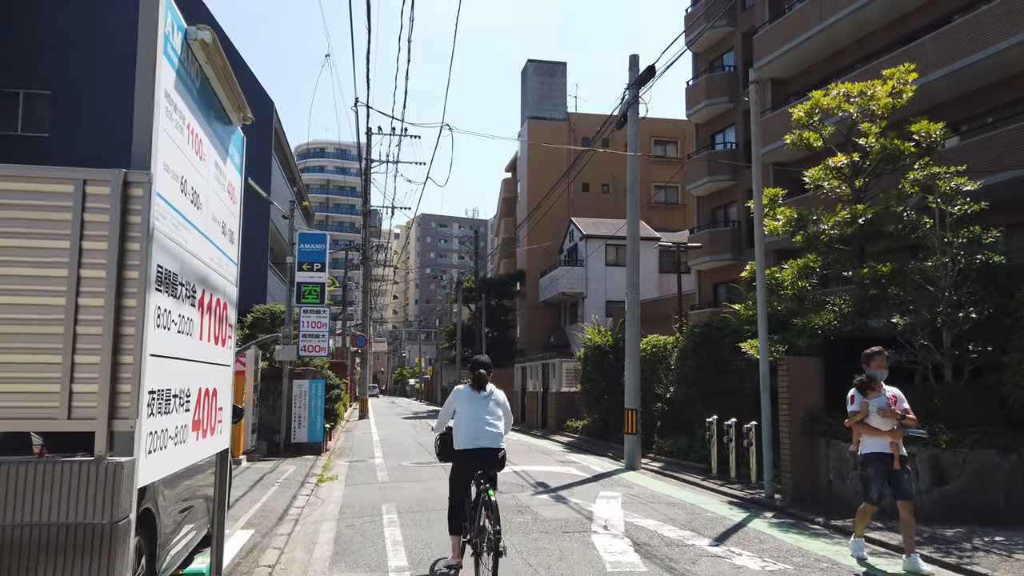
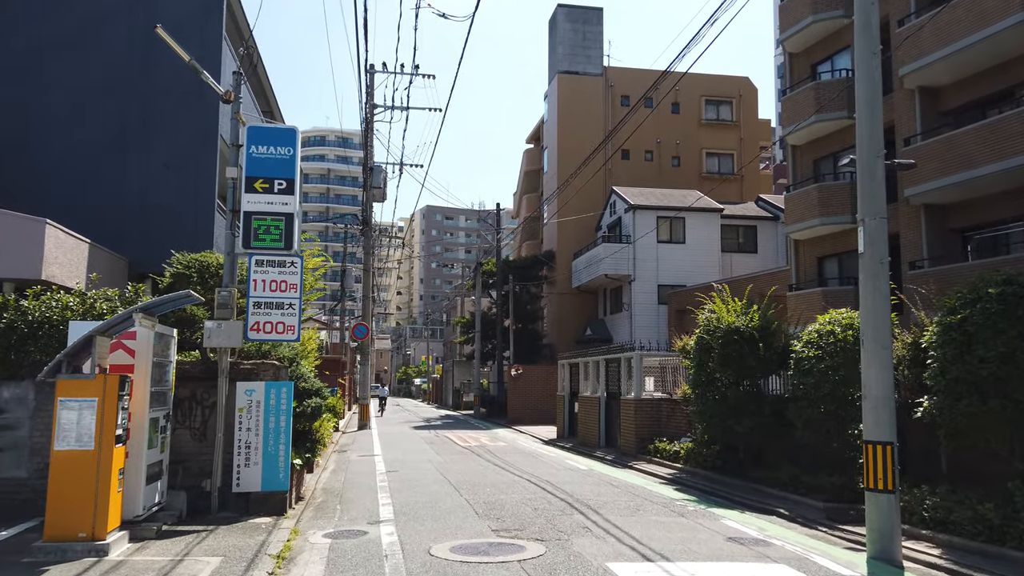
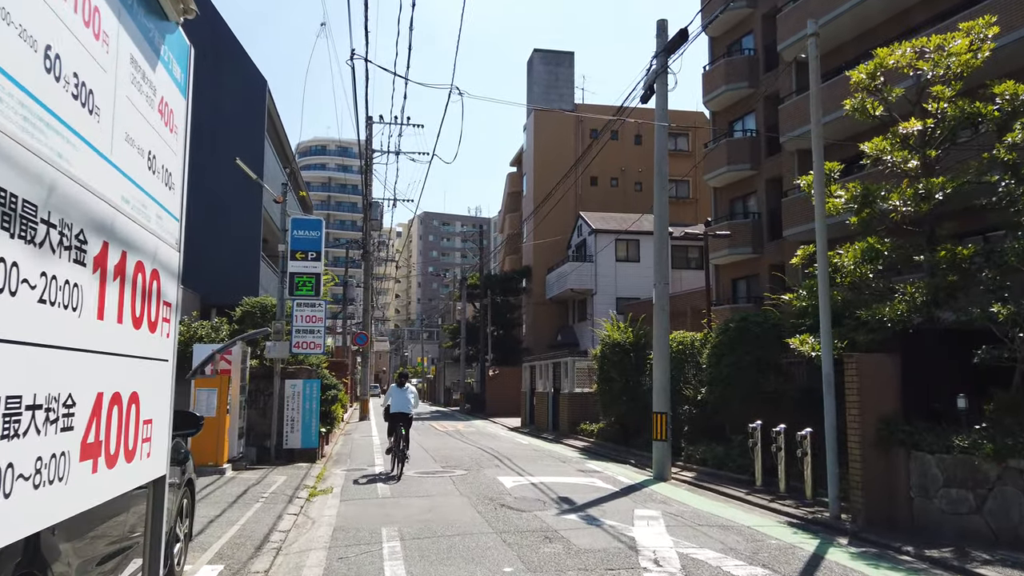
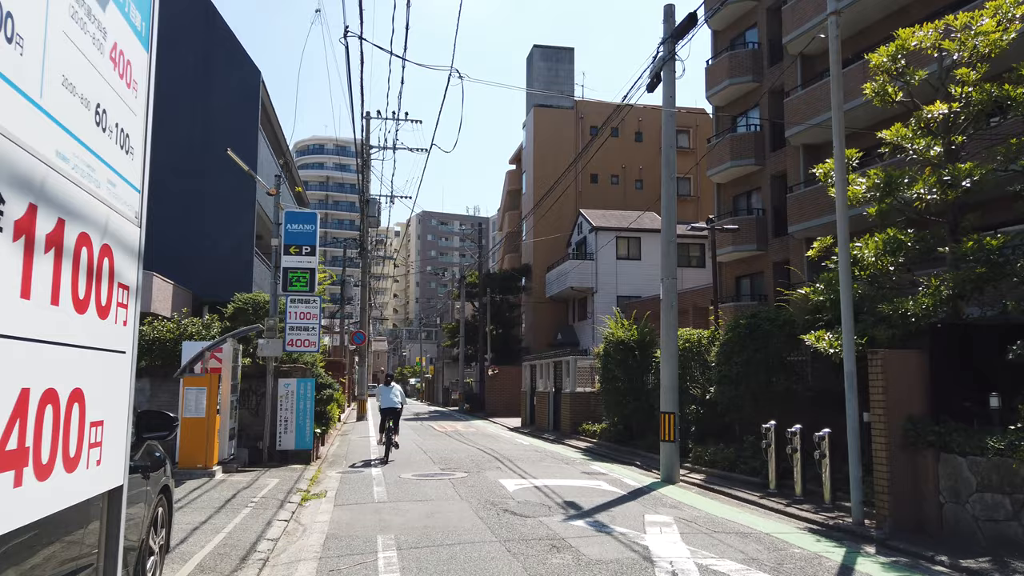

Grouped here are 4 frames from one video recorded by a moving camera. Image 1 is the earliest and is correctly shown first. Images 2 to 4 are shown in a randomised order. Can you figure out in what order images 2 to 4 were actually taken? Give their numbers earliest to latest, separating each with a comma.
3, 4, 2
